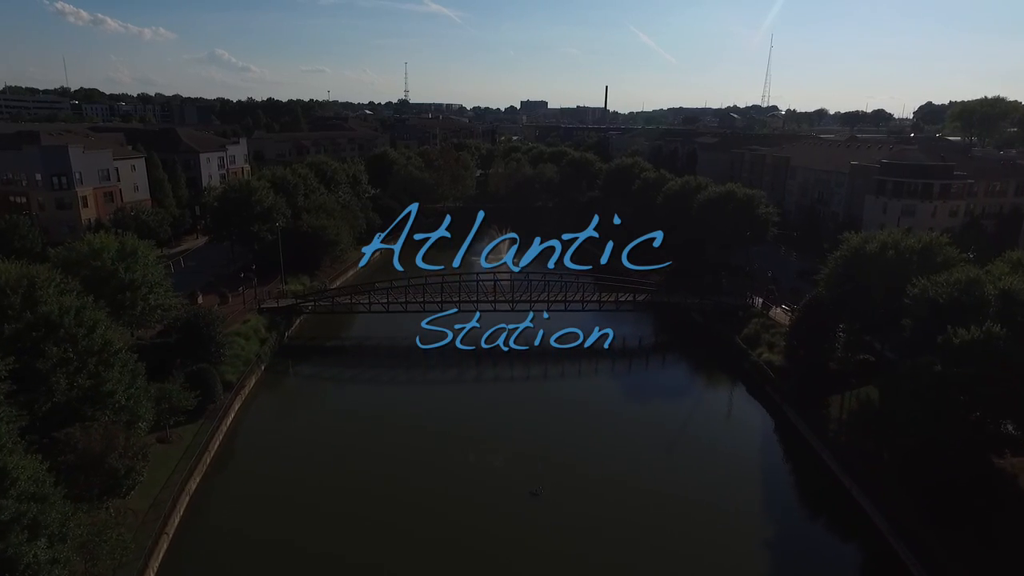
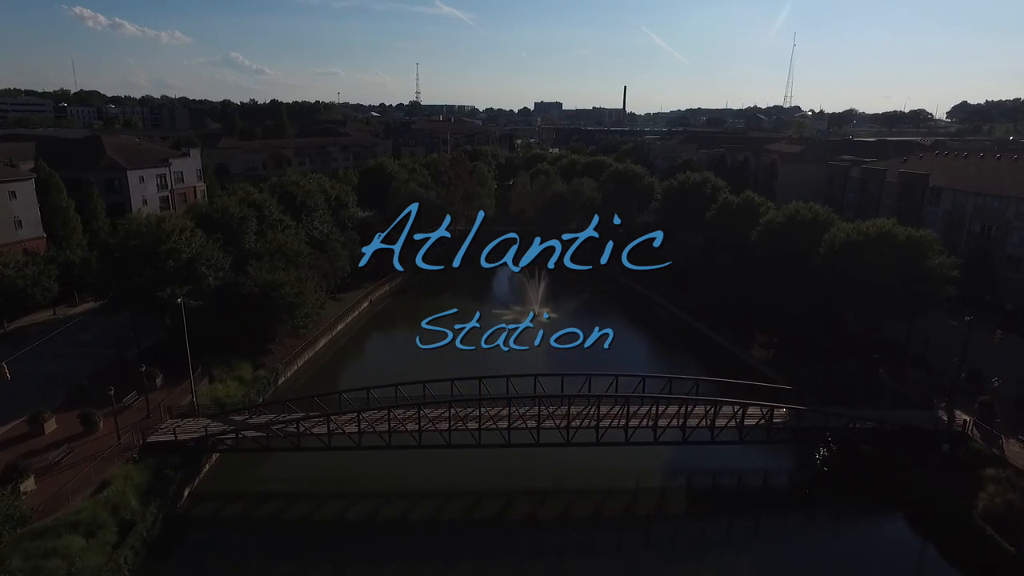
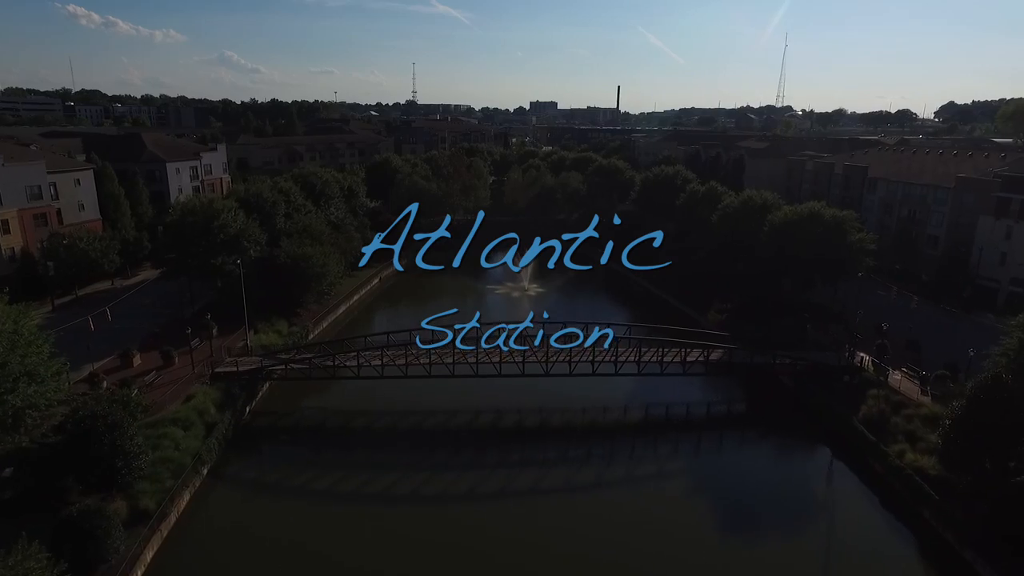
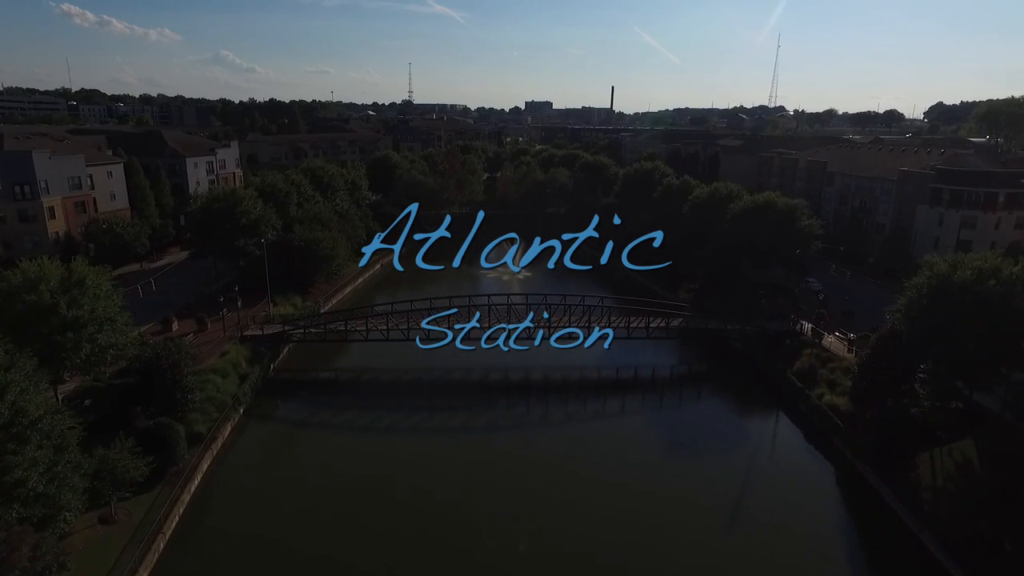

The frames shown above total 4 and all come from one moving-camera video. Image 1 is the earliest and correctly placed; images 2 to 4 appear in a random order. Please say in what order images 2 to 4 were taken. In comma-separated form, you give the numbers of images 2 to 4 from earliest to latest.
4, 3, 2
